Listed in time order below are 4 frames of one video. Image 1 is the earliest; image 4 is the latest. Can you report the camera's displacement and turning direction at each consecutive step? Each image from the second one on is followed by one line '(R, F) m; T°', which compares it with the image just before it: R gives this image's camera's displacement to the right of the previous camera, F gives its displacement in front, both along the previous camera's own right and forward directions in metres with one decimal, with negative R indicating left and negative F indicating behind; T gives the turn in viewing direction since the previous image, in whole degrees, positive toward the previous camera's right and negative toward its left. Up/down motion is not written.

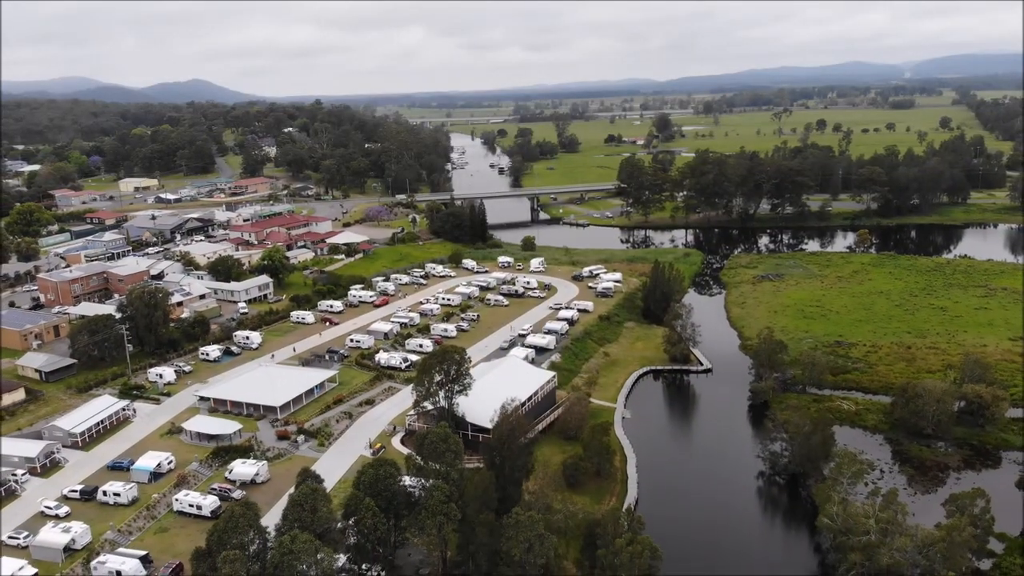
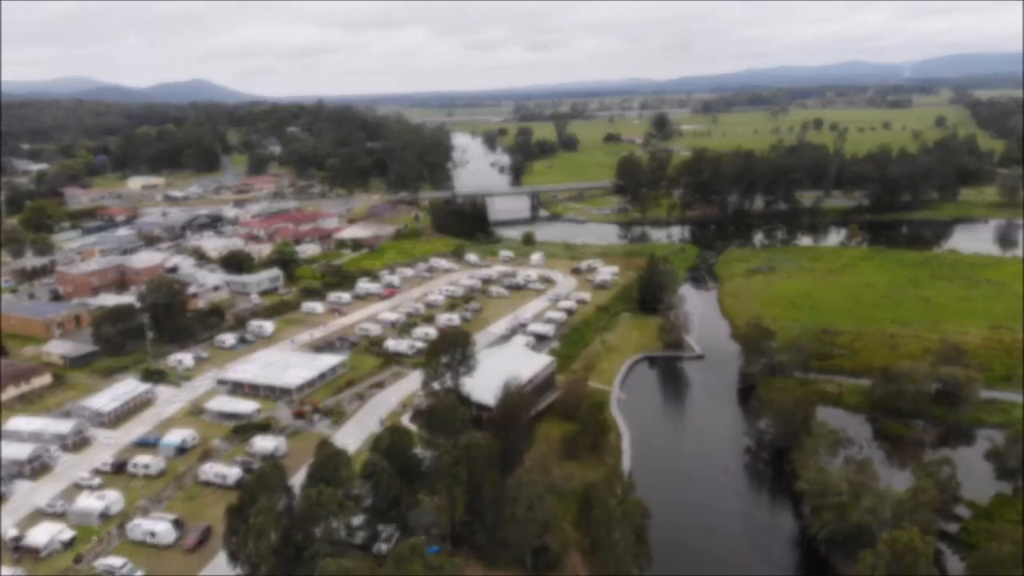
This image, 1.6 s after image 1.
(0.0, -0.4) m; 0°
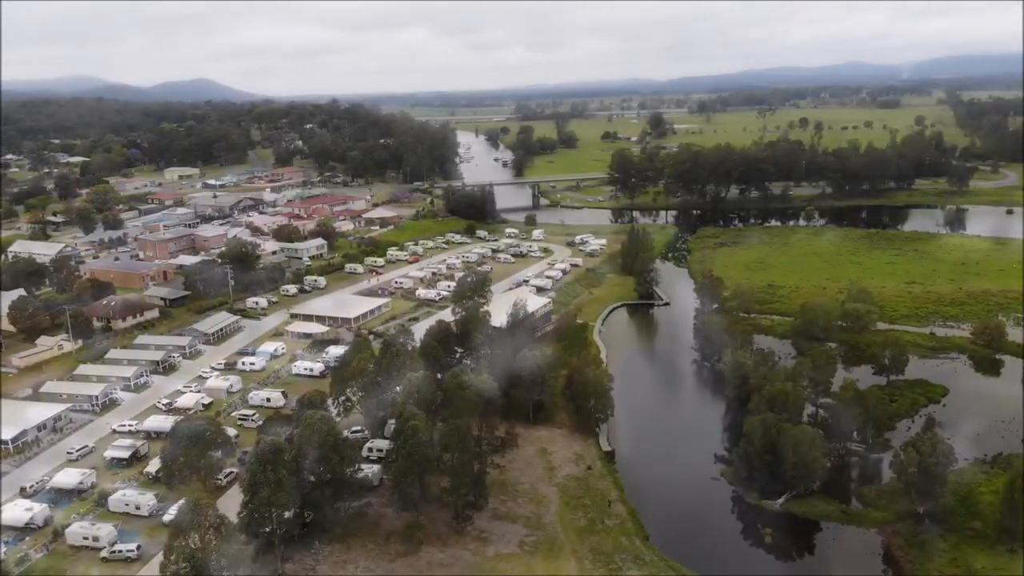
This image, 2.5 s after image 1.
(-0.1, -2.1) m; 0°
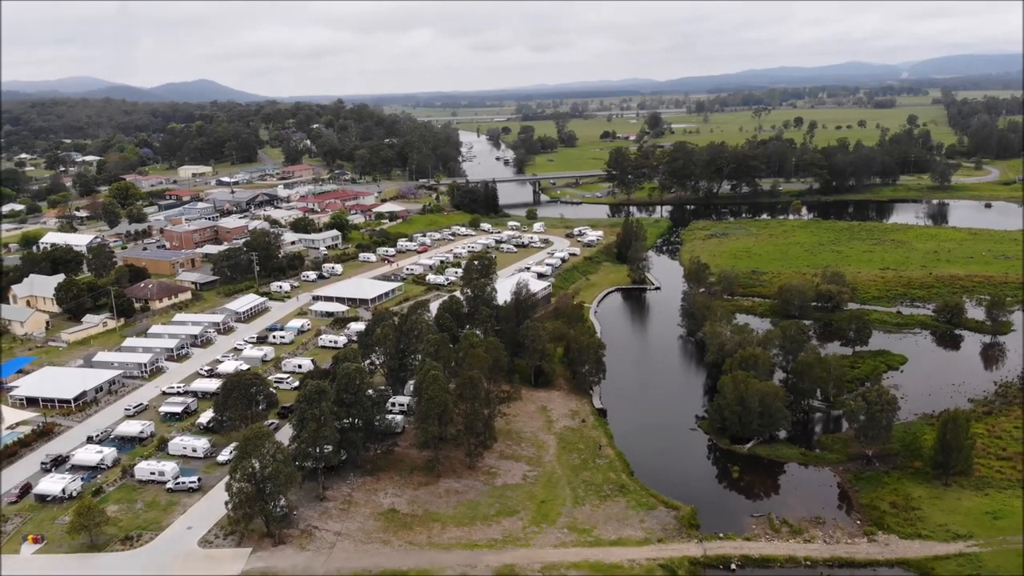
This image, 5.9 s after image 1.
(0.0, -0.9) m; 0°
